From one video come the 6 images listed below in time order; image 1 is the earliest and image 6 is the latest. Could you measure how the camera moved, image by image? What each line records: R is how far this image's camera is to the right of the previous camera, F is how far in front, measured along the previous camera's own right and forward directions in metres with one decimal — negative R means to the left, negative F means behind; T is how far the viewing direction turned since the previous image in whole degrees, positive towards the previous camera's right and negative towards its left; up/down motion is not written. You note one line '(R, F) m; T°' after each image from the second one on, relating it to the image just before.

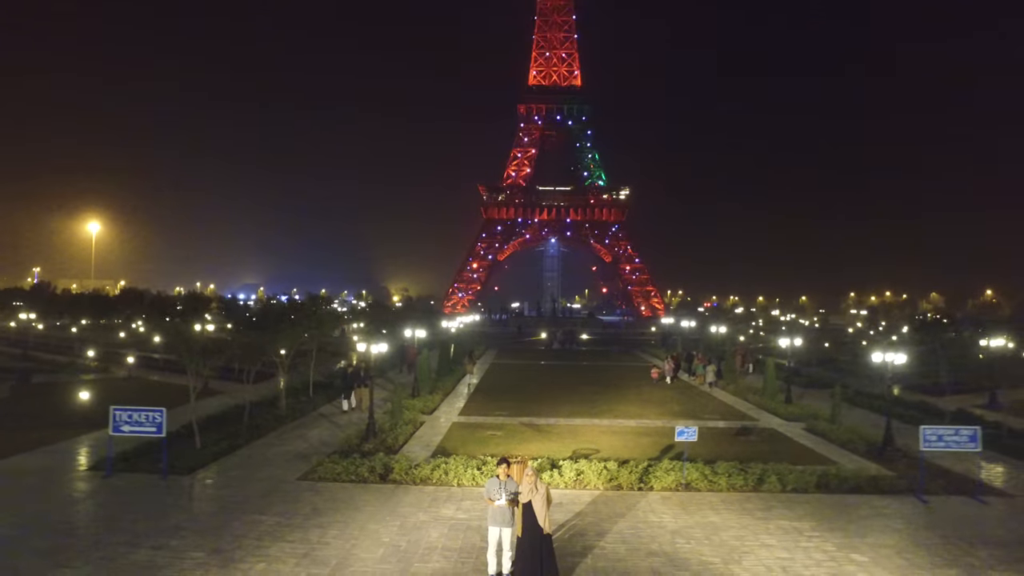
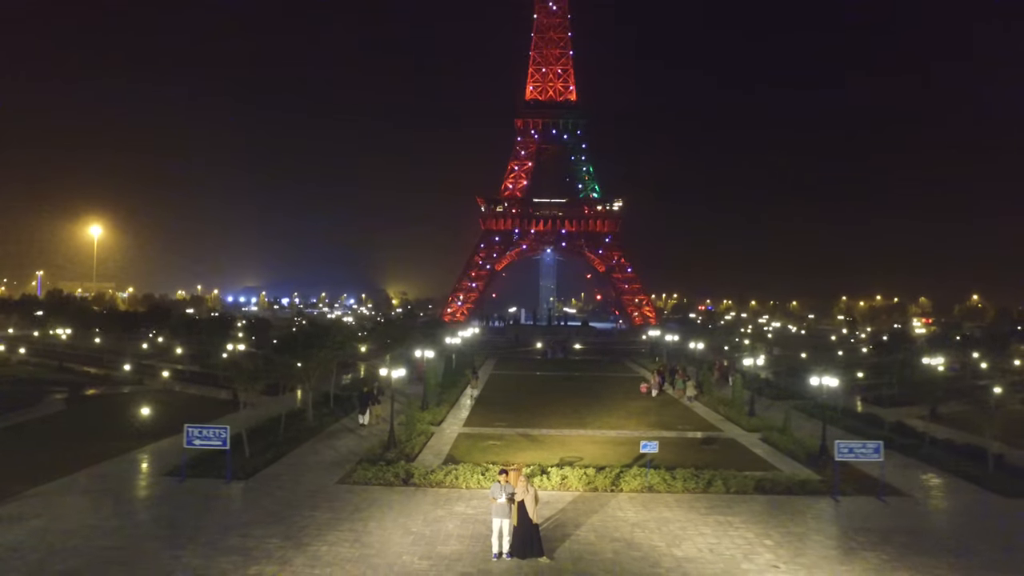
(0.0, -2.1) m; 0°
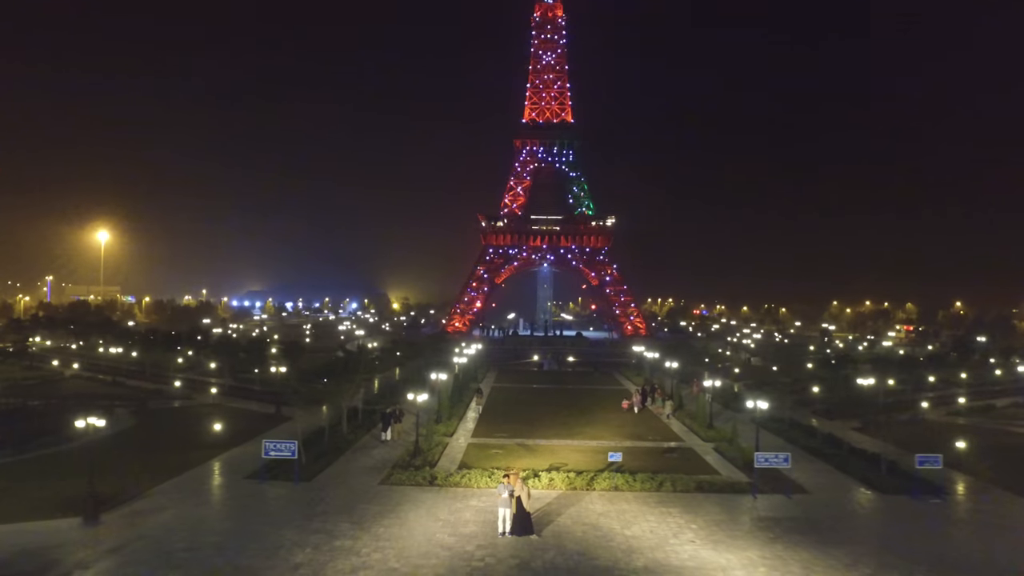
(0.0, -3.4) m; 0°
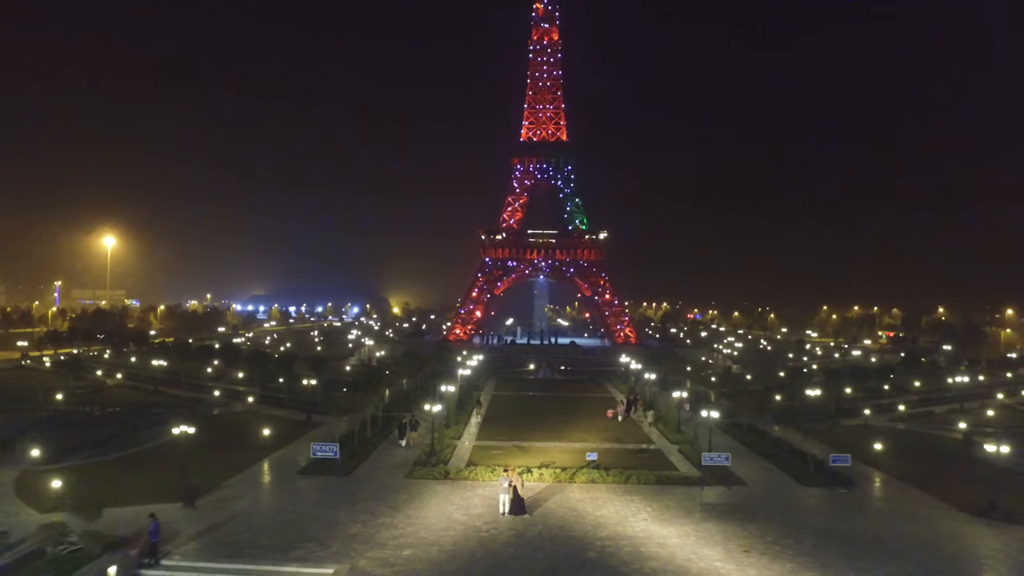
(0.0, -3.6) m; 0°
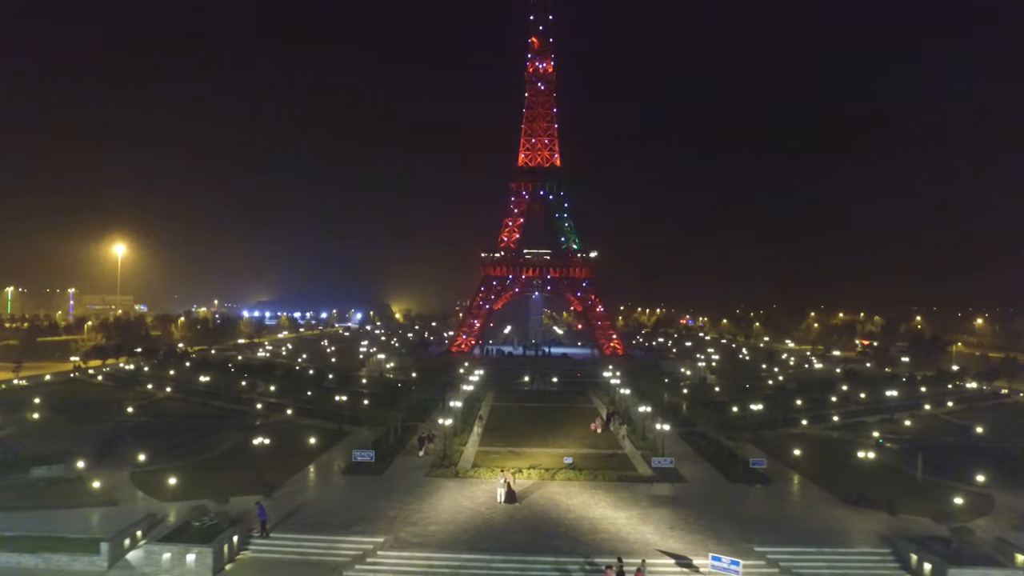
(+0.1, -5.4) m; 0°
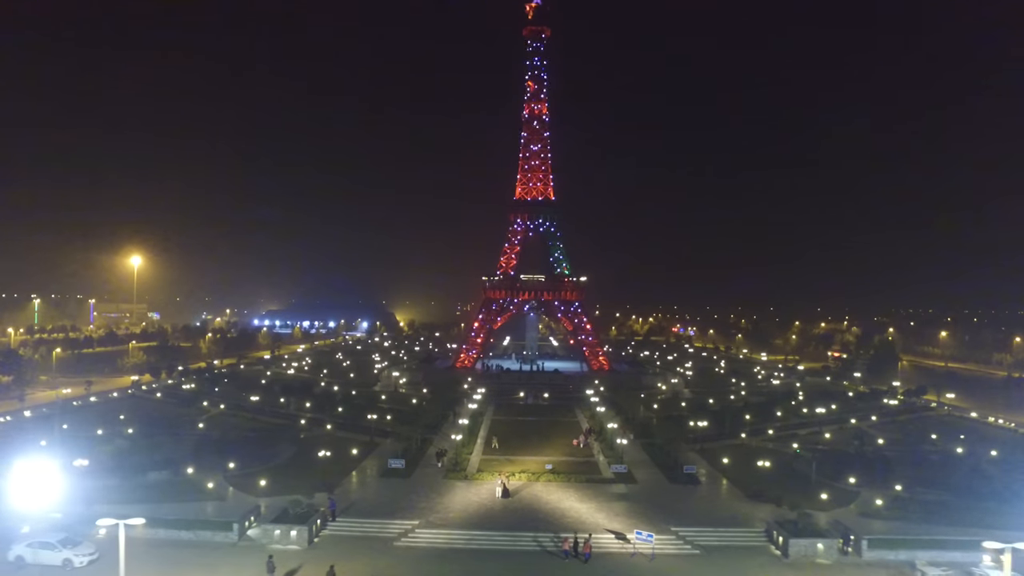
(+0.2, -7.8) m; 0°
